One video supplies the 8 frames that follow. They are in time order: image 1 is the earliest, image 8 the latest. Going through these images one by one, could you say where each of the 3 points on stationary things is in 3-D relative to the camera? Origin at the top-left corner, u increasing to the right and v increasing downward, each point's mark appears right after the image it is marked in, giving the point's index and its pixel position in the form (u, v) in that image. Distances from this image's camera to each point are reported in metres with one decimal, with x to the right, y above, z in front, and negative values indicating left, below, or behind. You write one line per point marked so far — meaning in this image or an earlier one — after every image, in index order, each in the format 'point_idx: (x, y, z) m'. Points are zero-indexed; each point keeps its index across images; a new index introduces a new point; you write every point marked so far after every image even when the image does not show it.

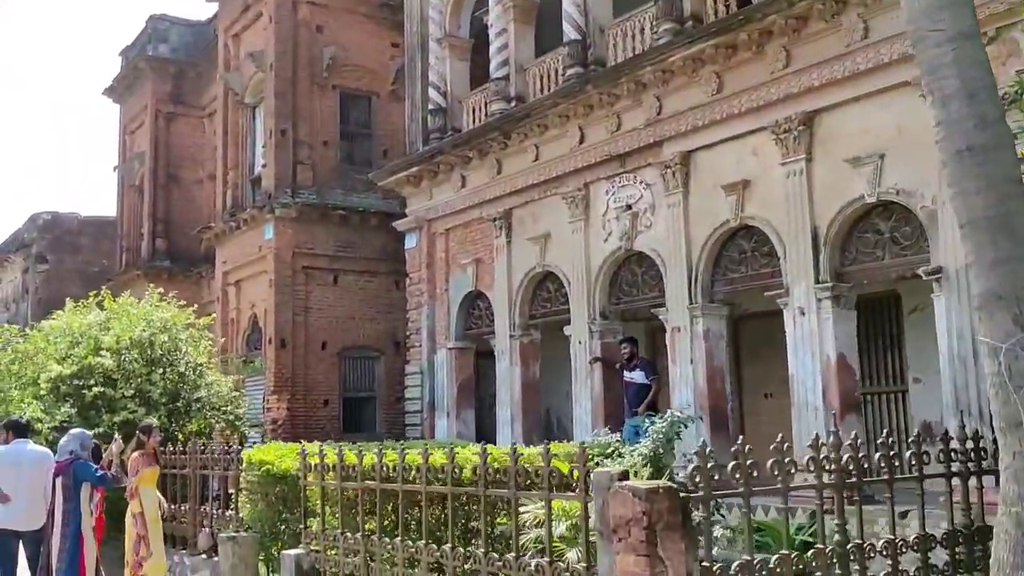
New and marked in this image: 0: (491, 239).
0: (-0.3, +0.7, +15.0) m
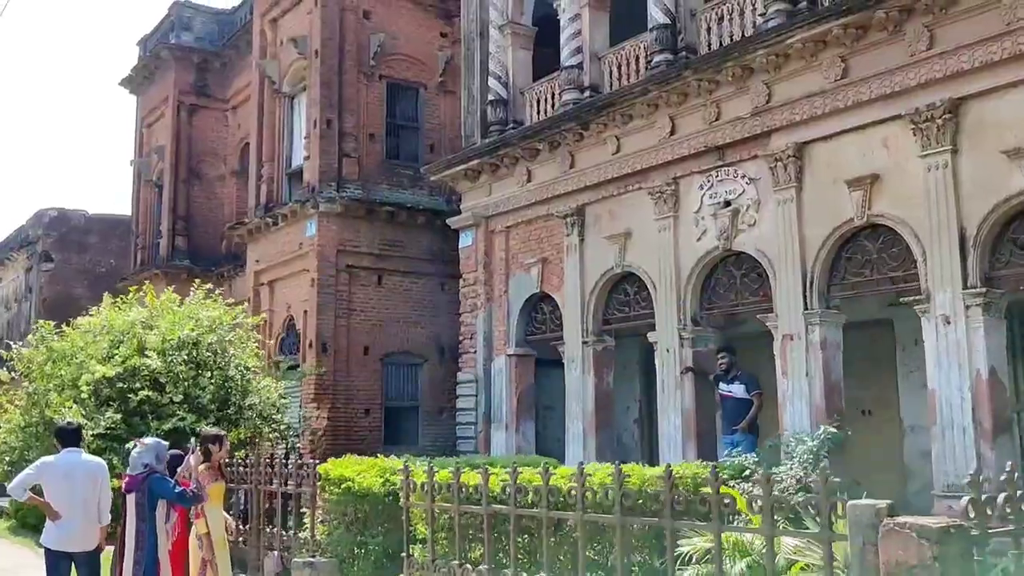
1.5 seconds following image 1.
0: (+0.6, +0.7, +13.9) m
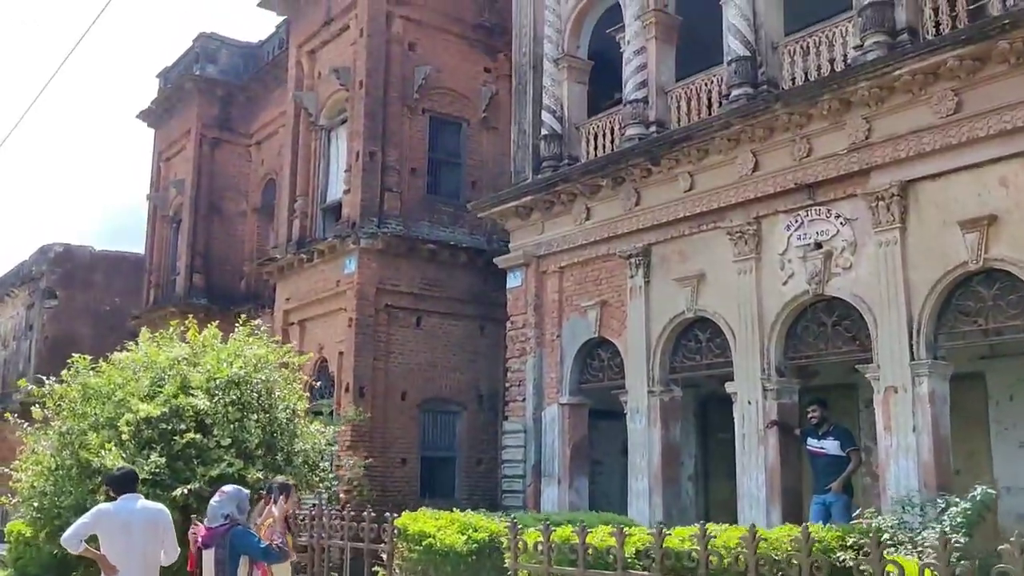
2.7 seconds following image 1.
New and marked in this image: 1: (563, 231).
0: (+1.4, +0.1, +13.2) m
1: (+0.7, +0.8, +14.0) m
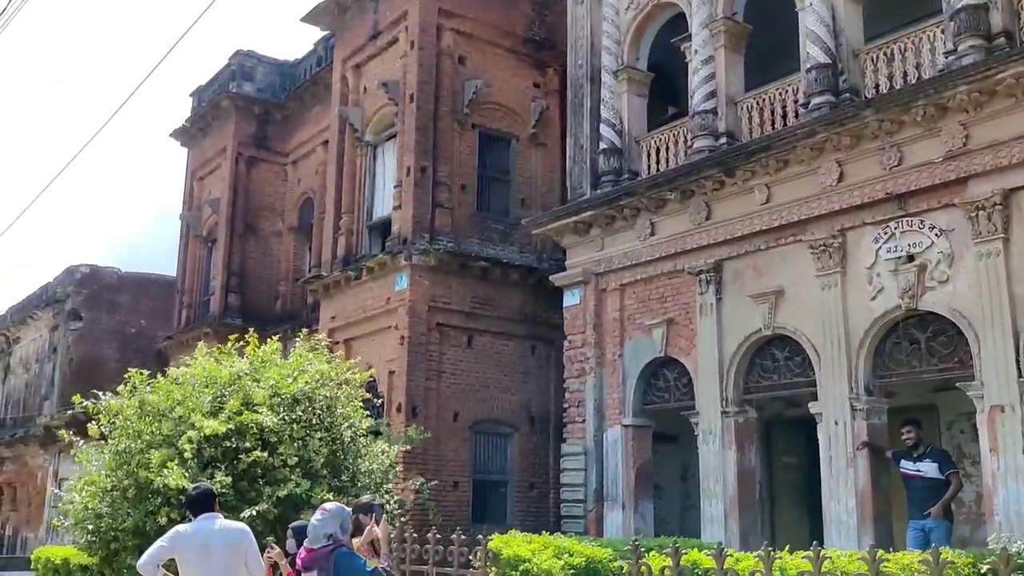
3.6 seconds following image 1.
0: (+2.2, -0.1, +12.7) m
1: (+1.5, +0.5, +13.5) m
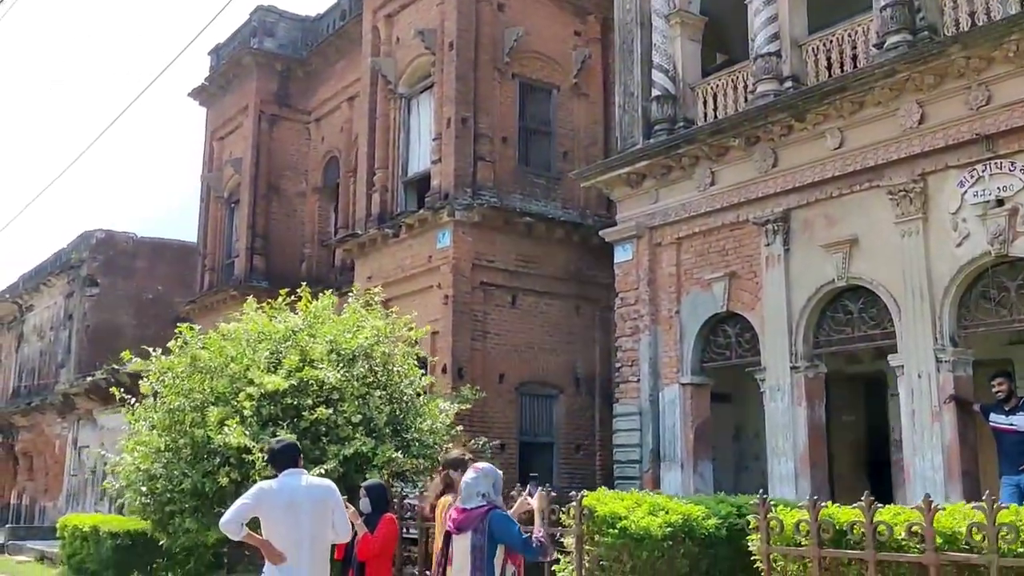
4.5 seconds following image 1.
0: (+2.8, +0.5, +12.1) m
1: (+2.1, +1.1, +13.0) m
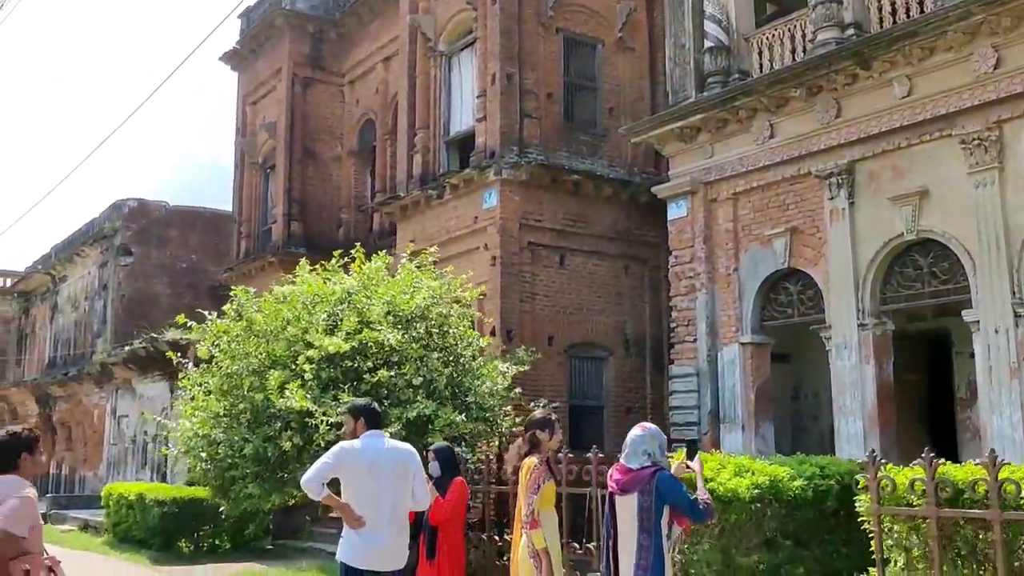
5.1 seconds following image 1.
0: (+3.5, +1.0, +11.8) m
1: (+2.7, +1.6, +12.6) m
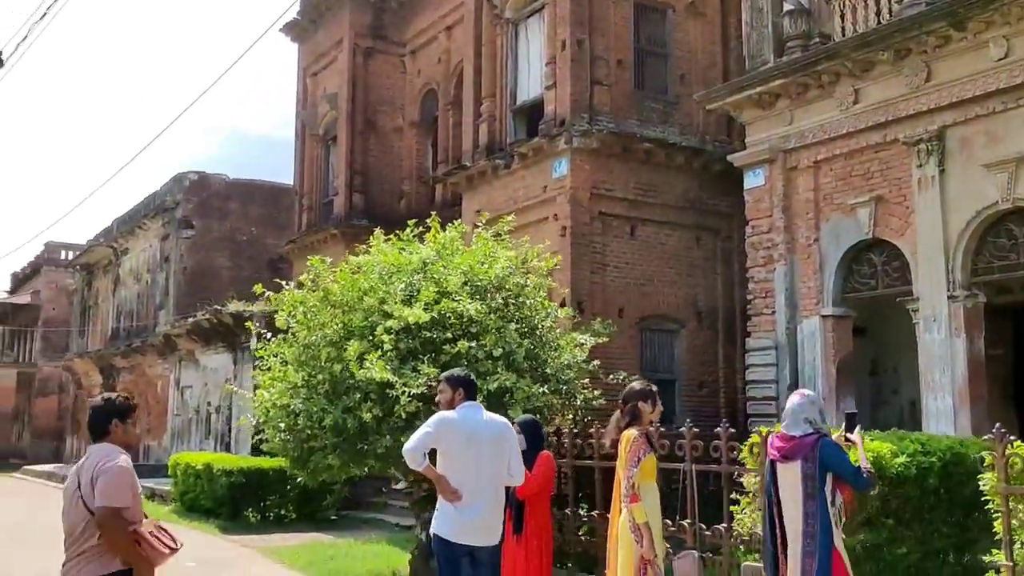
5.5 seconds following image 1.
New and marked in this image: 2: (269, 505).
0: (+4.3, +1.3, +11.3) m
1: (+3.6, +2.0, +12.2) m
2: (-4.1, -3.6, +17.3) m
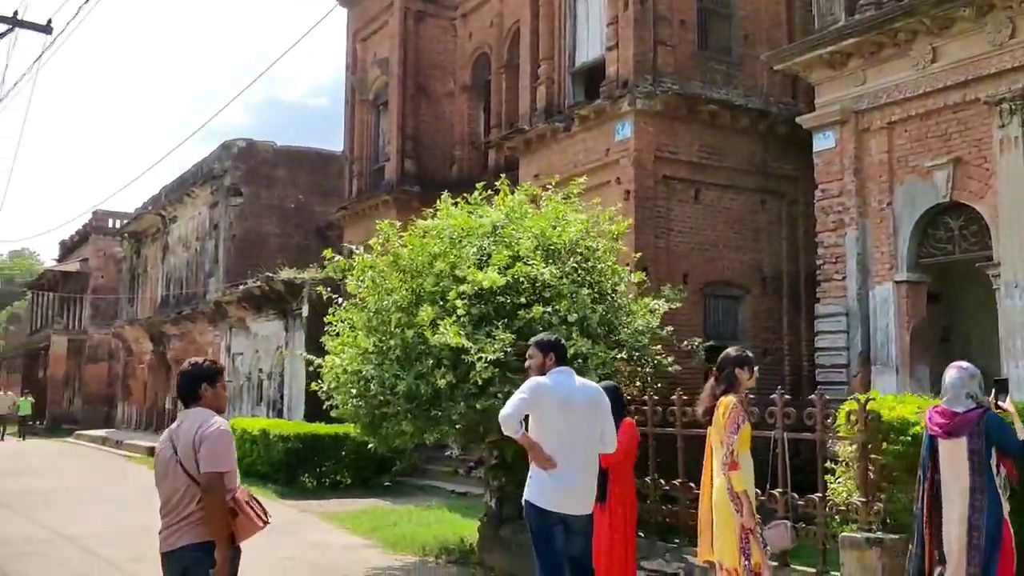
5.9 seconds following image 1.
0: (+5.0, +1.7, +10.9) m
1: (+4.4, +2.4, +11.8) m
2: (-3.1, -3.1, +17.3) m
